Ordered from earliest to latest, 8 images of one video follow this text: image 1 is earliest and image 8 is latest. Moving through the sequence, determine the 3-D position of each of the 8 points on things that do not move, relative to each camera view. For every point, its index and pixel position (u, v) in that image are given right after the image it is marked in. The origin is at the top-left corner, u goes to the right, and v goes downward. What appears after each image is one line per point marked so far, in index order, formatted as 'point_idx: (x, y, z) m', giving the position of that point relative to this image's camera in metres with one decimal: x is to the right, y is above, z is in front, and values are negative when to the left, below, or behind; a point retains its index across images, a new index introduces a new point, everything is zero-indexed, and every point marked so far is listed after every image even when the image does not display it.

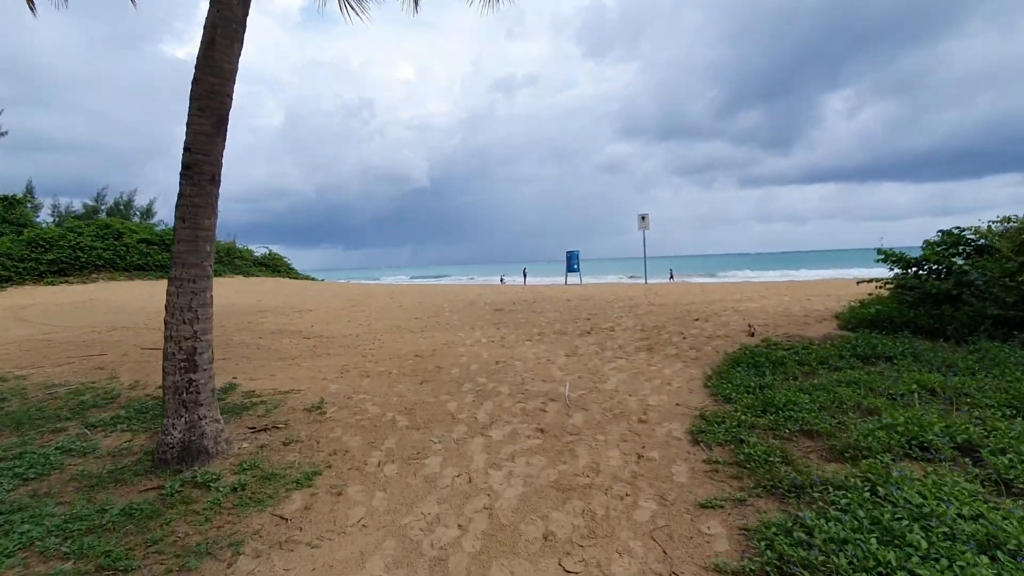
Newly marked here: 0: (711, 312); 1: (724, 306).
0: (+3.9, -0.5, +10.2) m
1: (+4.5, -0.4, +11.0) m
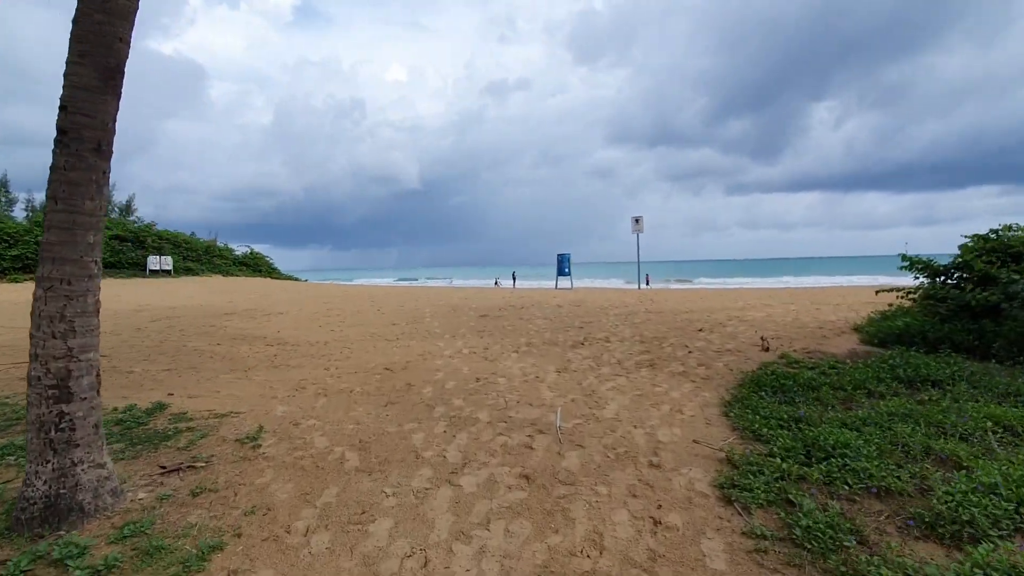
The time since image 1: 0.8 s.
0: (+3.7, -0.6, +9.4) m
1: (+4.2, -0.5, +10.2) m
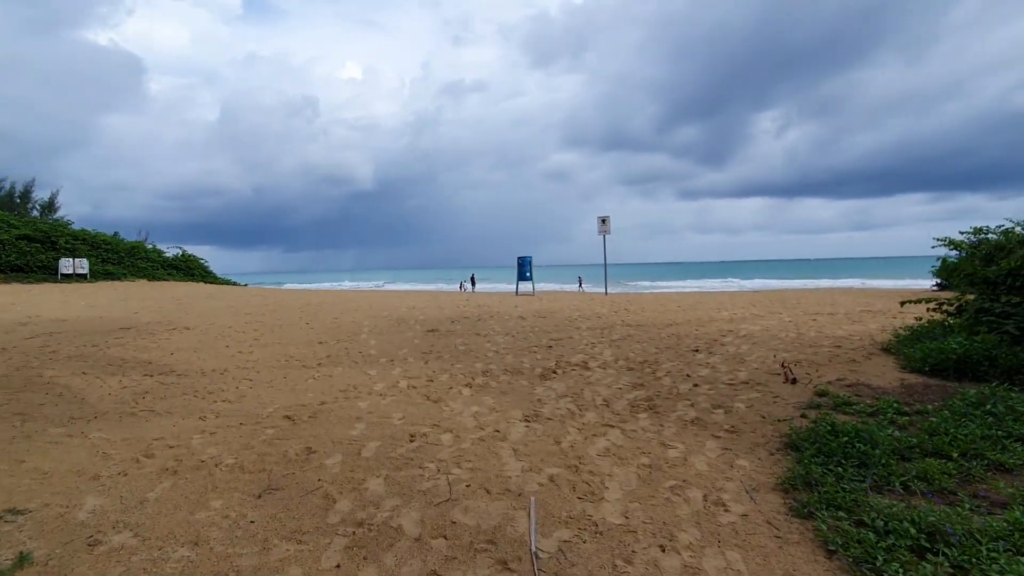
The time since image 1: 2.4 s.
0: (+3.0, -0.8, +7.8) m
1: (+3.5, -0.7, +8.7) m
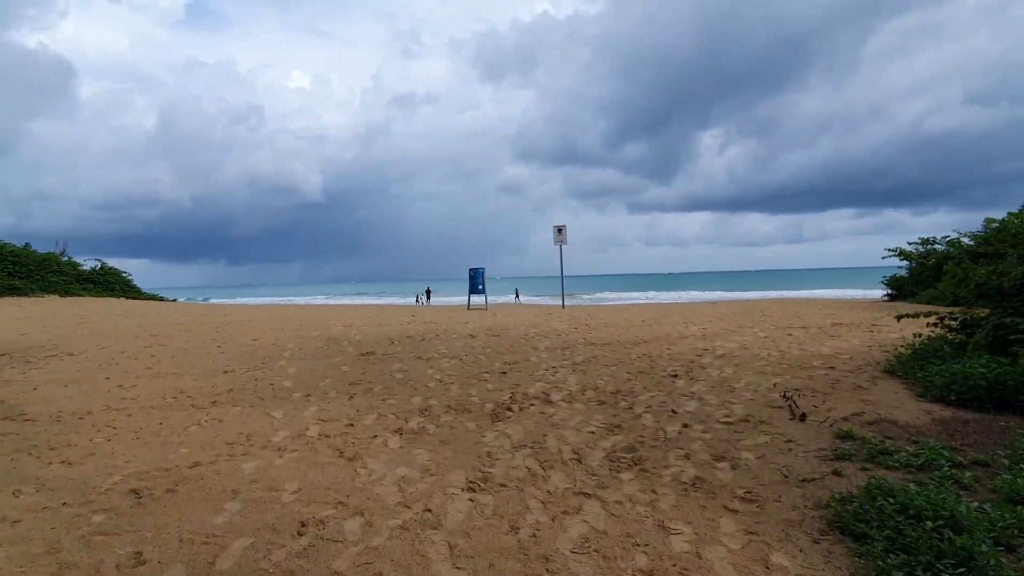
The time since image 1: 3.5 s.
0: (+2.3, -0.9, +6.8) m
1: (+2.7, -0.9, +7.7) m
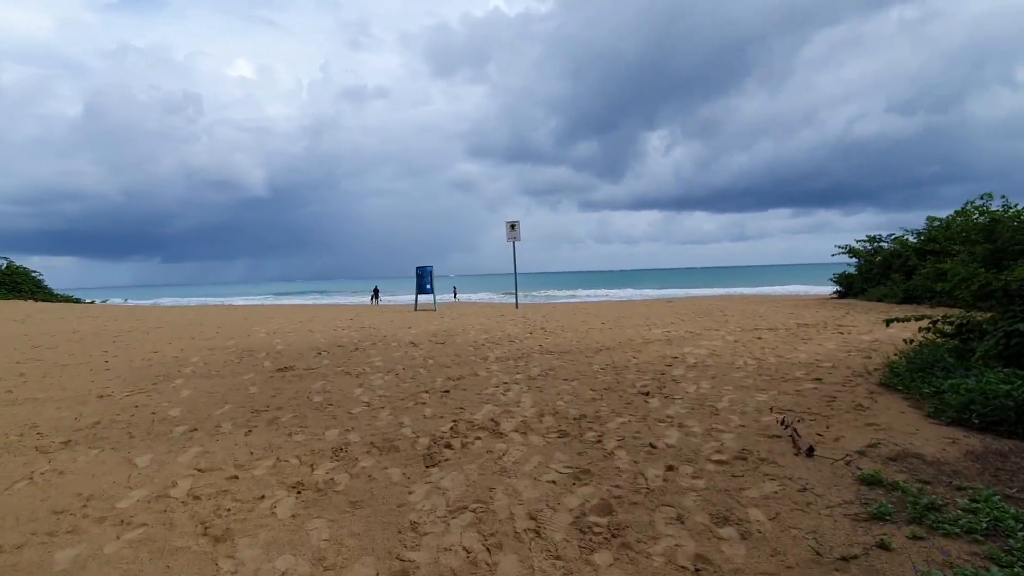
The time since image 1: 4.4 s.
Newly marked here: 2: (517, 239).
0: (+1.7, -1.0, +6.0) m
1: (+2.0, -0.9, +6.9) m
2: (+0.2, +1.5, +15.8) m
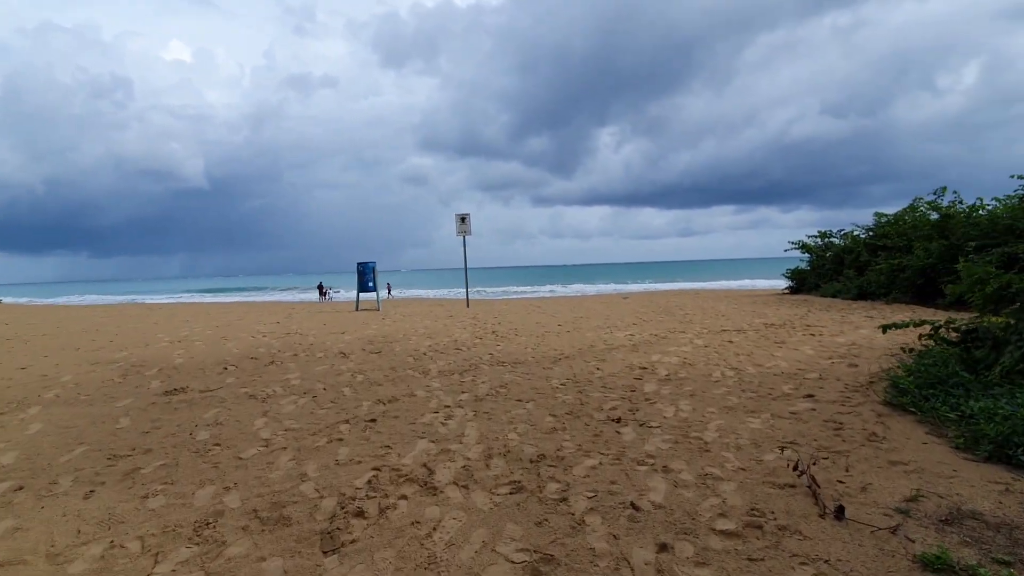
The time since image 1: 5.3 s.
0: (+1.1, -1.0, +5.1) m
1: (+1.4, -0.9, +6.1) m
2: (-1.3, +1.5, +14.7) m
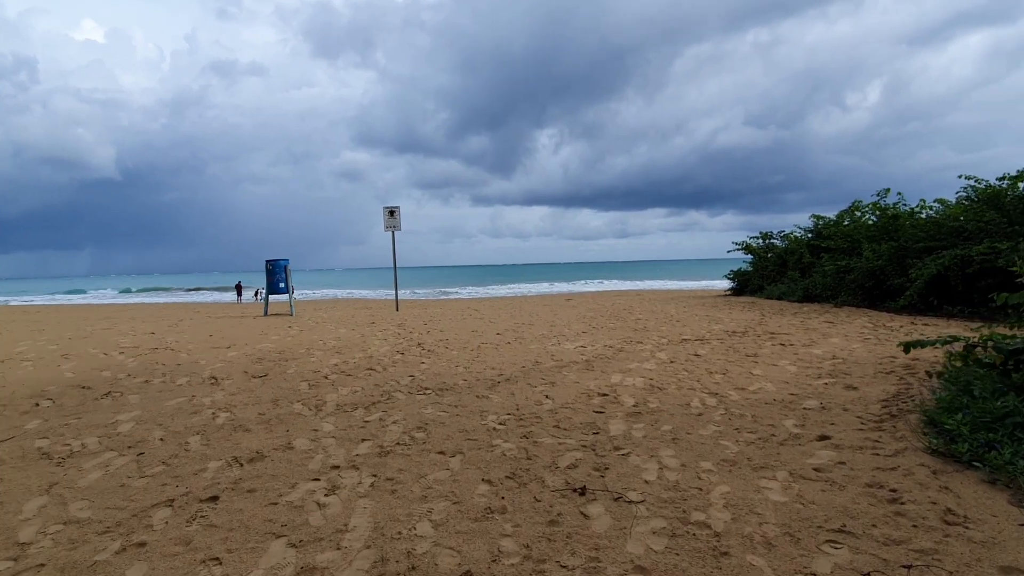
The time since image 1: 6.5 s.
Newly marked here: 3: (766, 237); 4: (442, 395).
0: (+0.6, -1.0, +3.8) m
1: (+0.7, -1.0, +4.8) m
2: (-2.9, +1.5, +13.1) m
3: (+9.5, +2.0, +19.8) m
4: (-0.7, -1.0, +4.8) m
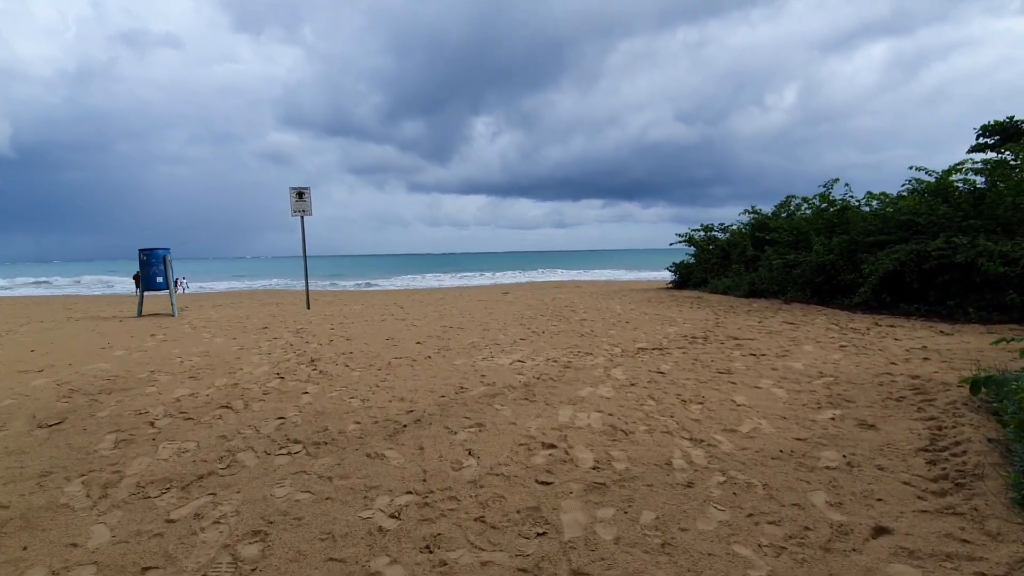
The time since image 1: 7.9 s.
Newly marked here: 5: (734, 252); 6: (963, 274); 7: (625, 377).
0: (+0.1, -1.1, +2.4) m
1: (+0.1, -1.0, +3.4) m
2: (-4.4, +1.6, +11.2) m
3: (+7.1, +2.2, +19.2) m
4: (-1.2, -1.0, +3.3) m
5: (+6.8, +1.1, +16.1) m
6: (+7.7, +0.2, +8.9) m
7: (+1.1, -0.9, +5.1) m
